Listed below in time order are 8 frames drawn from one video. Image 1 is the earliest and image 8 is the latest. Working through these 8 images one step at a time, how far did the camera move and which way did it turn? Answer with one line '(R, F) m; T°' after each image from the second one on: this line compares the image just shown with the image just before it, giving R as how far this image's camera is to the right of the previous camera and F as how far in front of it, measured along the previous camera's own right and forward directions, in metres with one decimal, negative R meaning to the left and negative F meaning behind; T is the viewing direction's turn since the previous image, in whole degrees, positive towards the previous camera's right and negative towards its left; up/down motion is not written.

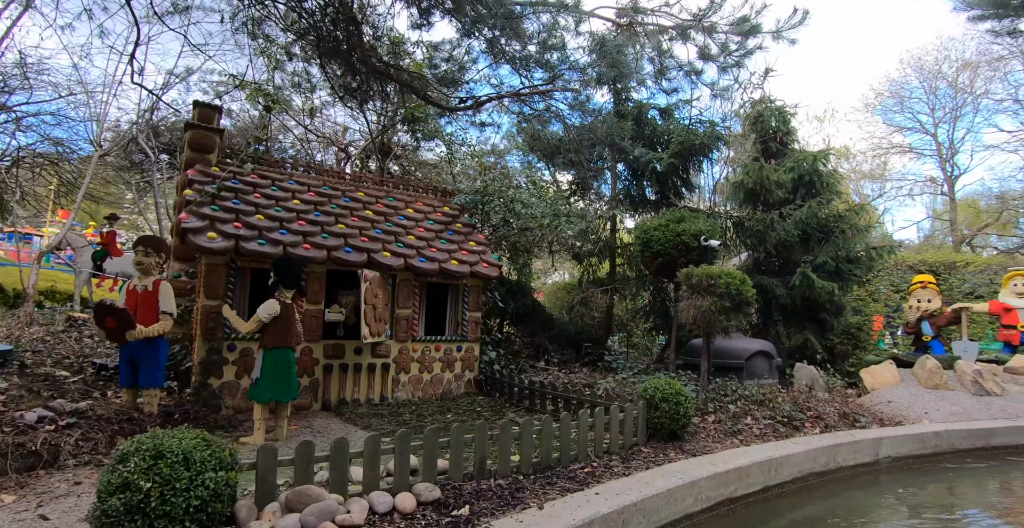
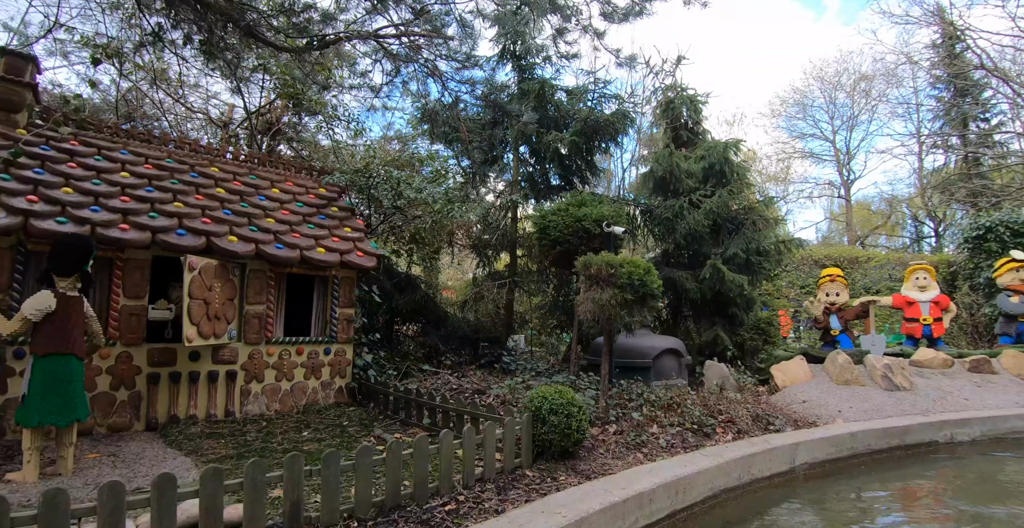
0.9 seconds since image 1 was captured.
(+0.6, +1.1) m; +8°
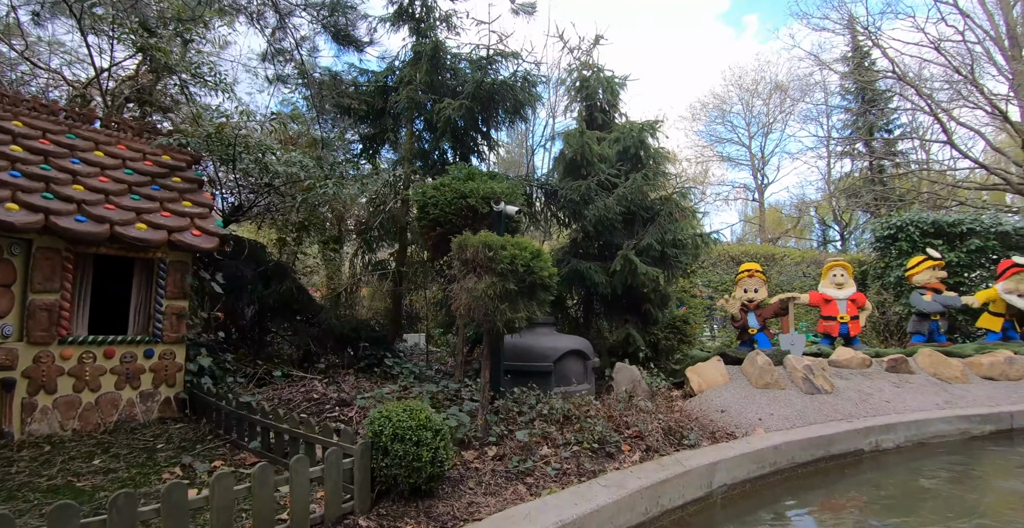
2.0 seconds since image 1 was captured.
(+0.5, +1.1) m; +7°
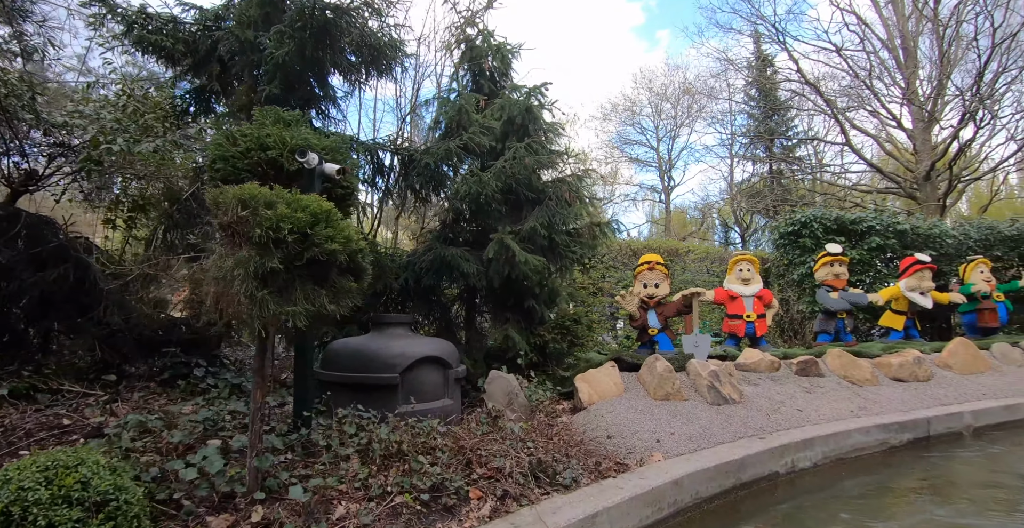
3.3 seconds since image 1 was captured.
(+0.6, +1.1) m; +9°
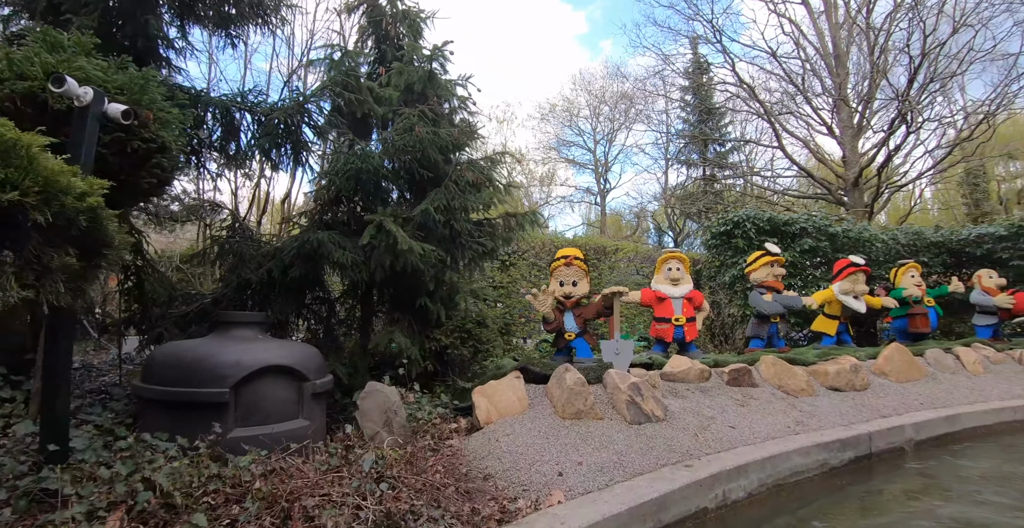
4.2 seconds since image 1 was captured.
(+0.4, +0.8) m; +6°
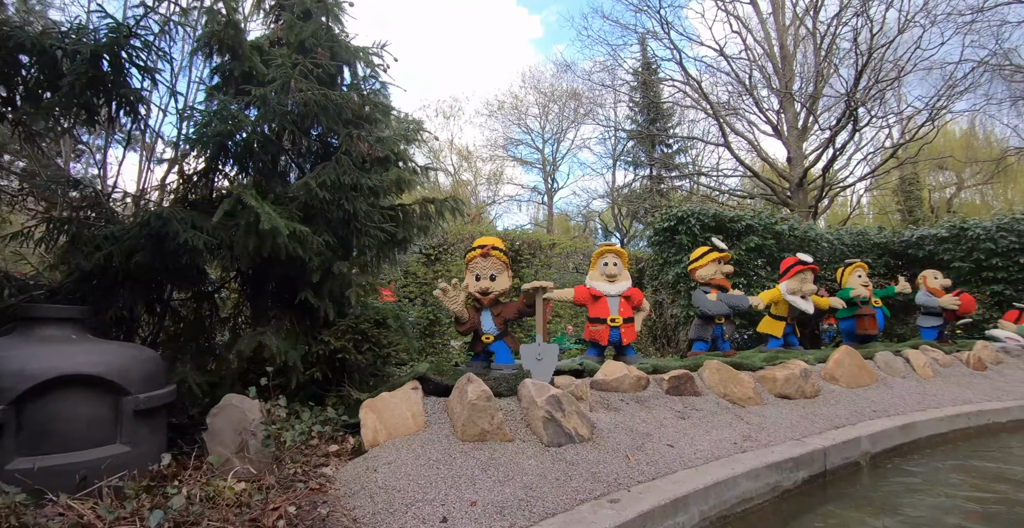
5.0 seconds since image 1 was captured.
(+0.3, +0.6) m; +5°
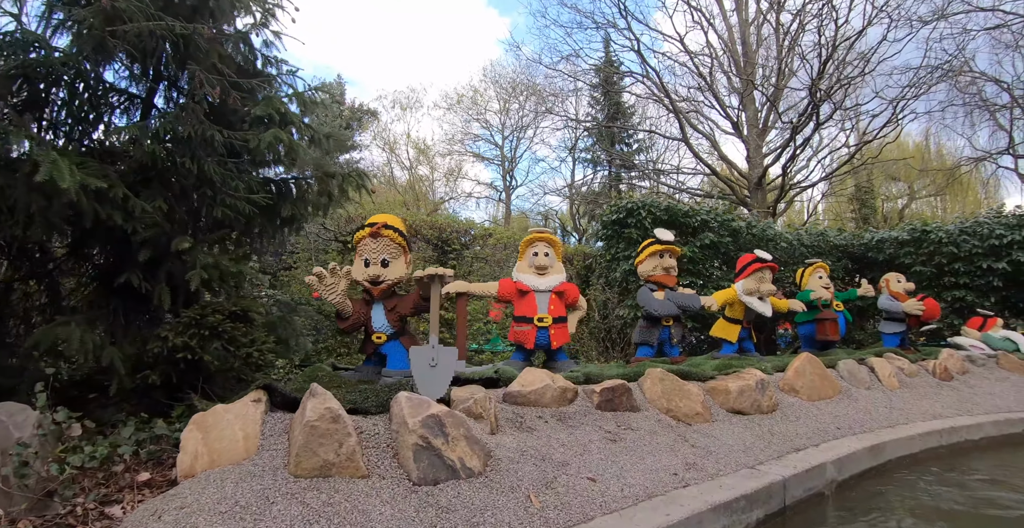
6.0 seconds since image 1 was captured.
(+0.4, +0.7) m; +4°
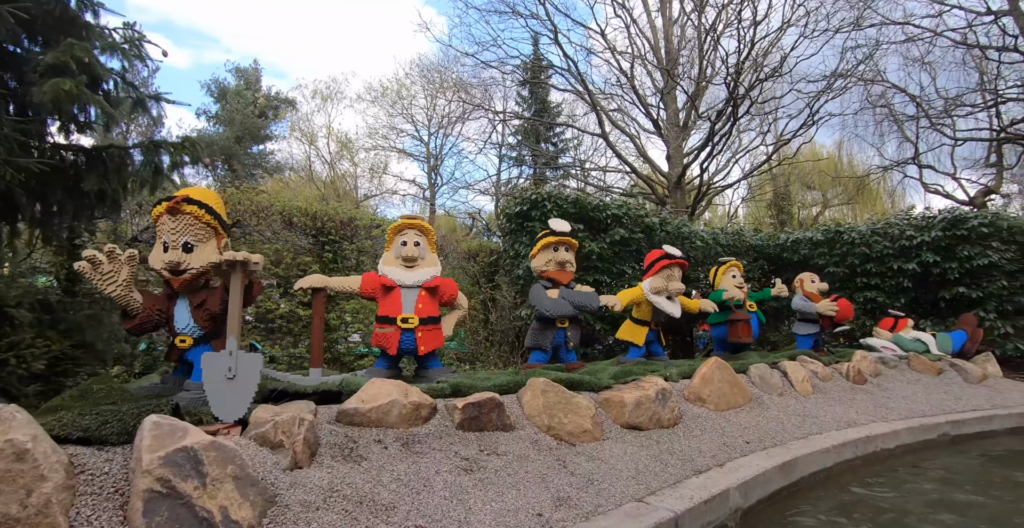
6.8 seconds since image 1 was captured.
(+0.4, +0.5) m; +6°
